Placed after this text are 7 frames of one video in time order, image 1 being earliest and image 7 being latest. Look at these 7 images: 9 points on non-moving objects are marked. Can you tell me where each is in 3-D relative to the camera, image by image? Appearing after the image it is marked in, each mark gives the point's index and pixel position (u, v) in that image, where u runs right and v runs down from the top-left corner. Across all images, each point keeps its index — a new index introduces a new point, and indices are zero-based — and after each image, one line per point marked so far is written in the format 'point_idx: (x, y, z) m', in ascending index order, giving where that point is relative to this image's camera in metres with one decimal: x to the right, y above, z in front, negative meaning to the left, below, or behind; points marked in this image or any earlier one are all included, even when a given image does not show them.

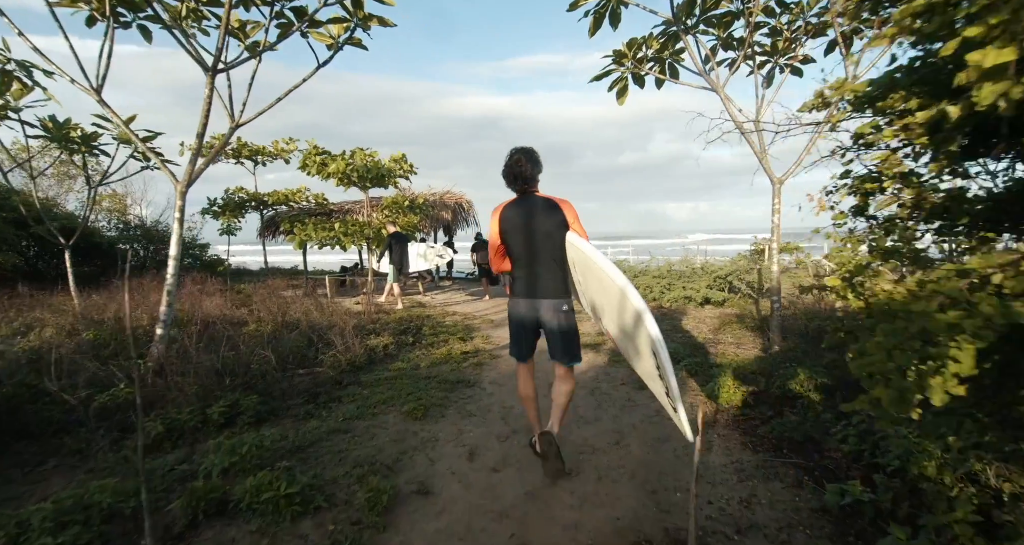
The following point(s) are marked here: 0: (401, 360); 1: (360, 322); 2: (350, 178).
0: (-1.1, -0.9, +4.9) m
1: (-2.0, -0.7, +6.3) m
2: (-3.2, +1.8, +9.3) m
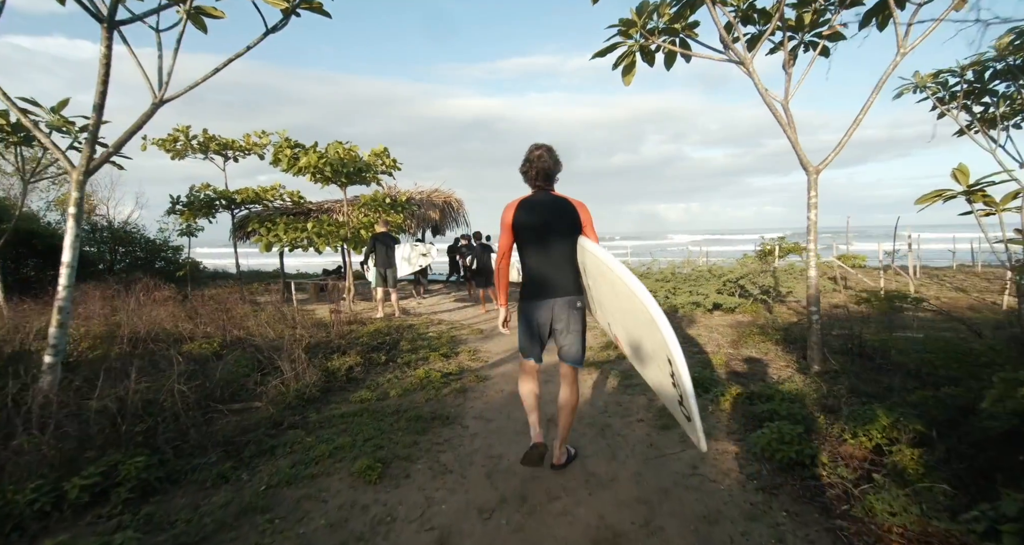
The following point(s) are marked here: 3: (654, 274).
0: (-1.2, -1.0, +4.0) m
1: (-2.1, -0.7, +5.4) m
2: (-3.3, +1.8, +8.4) m
3: (+3.1, 0.0, +10.2) m
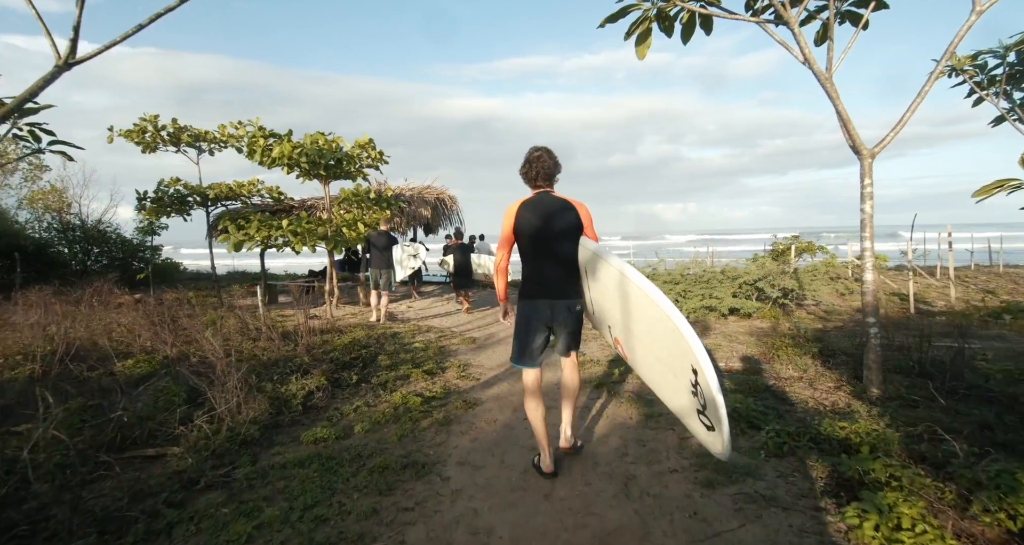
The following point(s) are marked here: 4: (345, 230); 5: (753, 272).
0: (-1.3, -1.0, +3.2) m
1: (-2.1, -0.8, +4.6) m
2: (-3.4, +1.7, +7.6) m
3: (+3.0, 0.0, +9.5) m
4: (-2.9, +0.7, +8.2) m
5: (+4.1, 0.0, +8.2) m
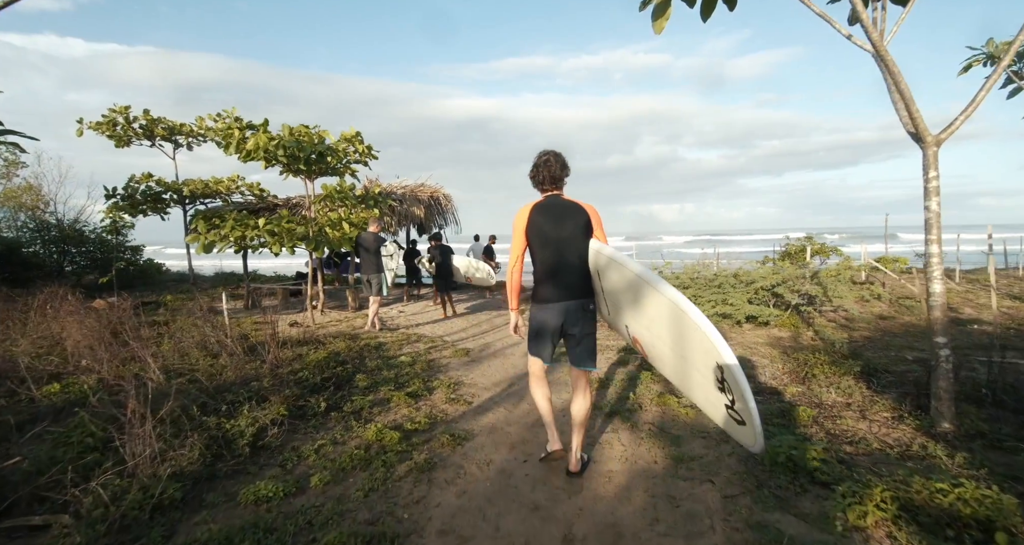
0: (-1.3, -1.0, +2.6) m
1: (-2.2, -0.8, +4.0) m
2: (-3.4, +1.7, +7.0) m
3: (+2.9, -0.1, +8.9) m
4: (-2.9, +0.7, +7.5) m
5: (+4.1, -0.1, +7.6) m
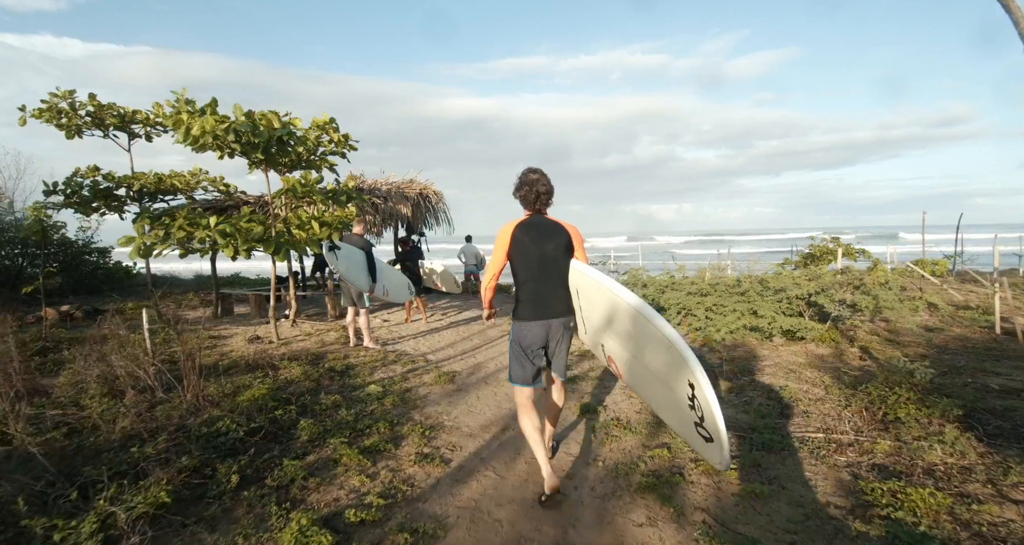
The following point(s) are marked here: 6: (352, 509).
0: (-1.3, -1.1, +1.6) m
1: (-2.2, -0.9, +2.9) m
2: (-3.5, +1.6, +5.9) m
3: (+2.9, -0.2, +7.9) m
4: (-3.0, +0.6, +6.5) m
5: (+4.0, -0.2, +6.6) m
6: (-0.8, -1.1, +2.3) m
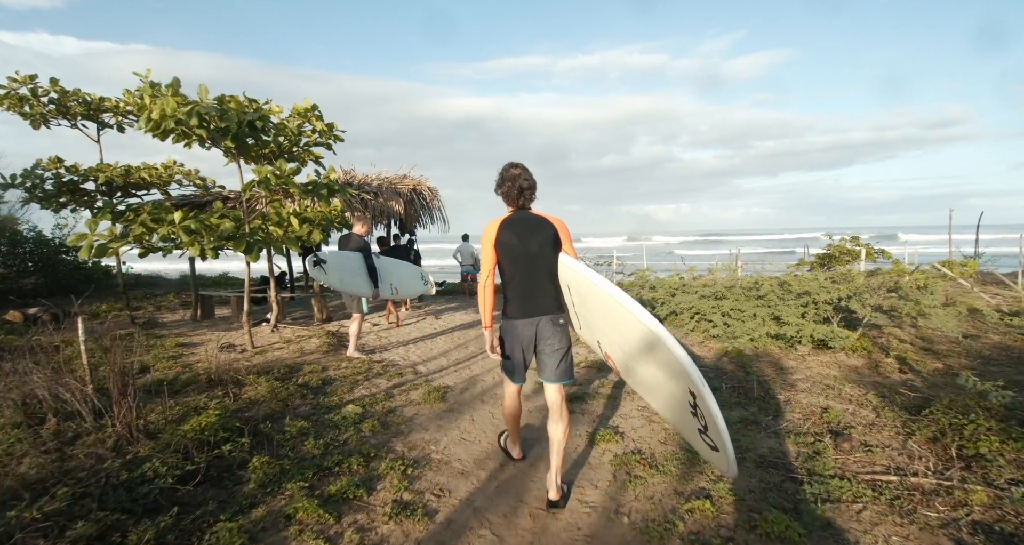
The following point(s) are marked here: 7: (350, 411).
0: (-1.3, -1.2, +1.0) m
1: (-2.2, -0.9, +2.3) m
2: (-3.5, +1.6, +5.3) m
3: (+2.8, -0.2, +7.3) m
4: (-3.0, +0.5, +5.9) m
5: (+4.0, -0.2, +6.0) m
6: (-0.8, -1.2, +1.7) m
7: (-1.2, -1.1, +3.7) m
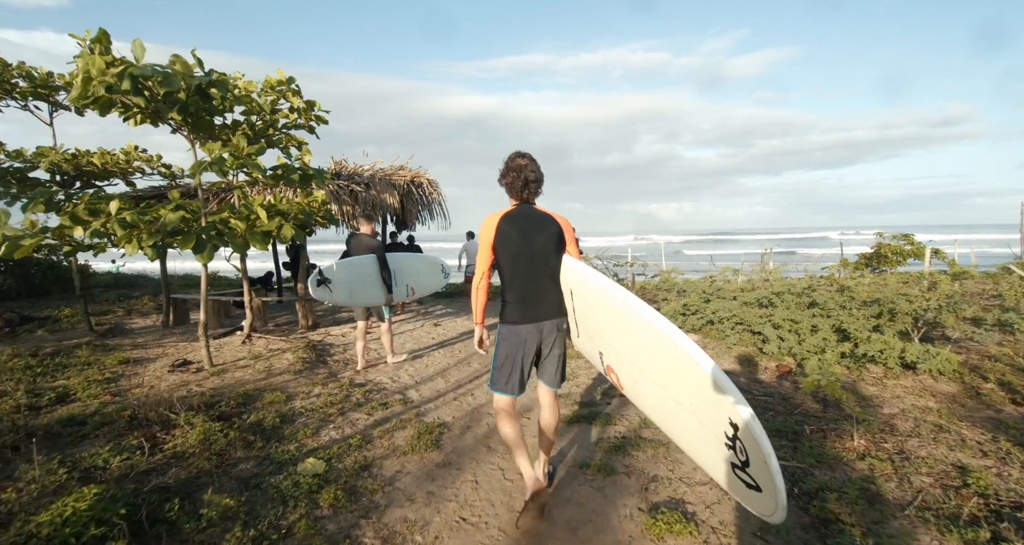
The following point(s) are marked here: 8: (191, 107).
0: (-1.2, -1.2, 0.0) m
1: (-2.1, -1.0, +1.3) m
2: (-3.4, +1.5, +4.3) m
3: (+3.0, -0.3, +6.3) m
4: (-2.9, +0.5, +4.9) m
5: (+4.1, -0.2, +5.0) m
6: (-0.7, -1.2, +0.7) m
7: (-1.1, -1.1, +2.7) m
8: (-3.0, +1.6, +4.6) m
